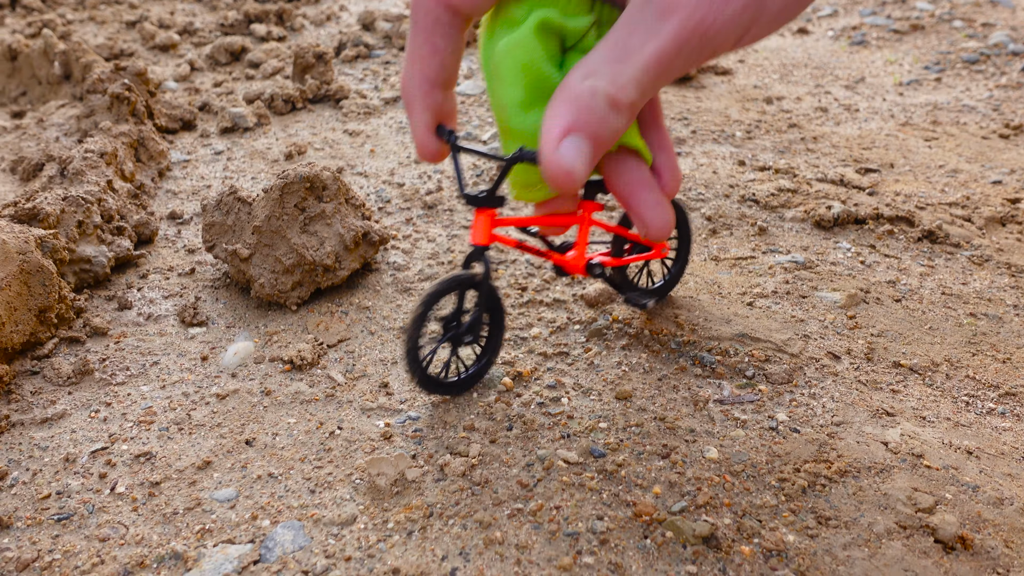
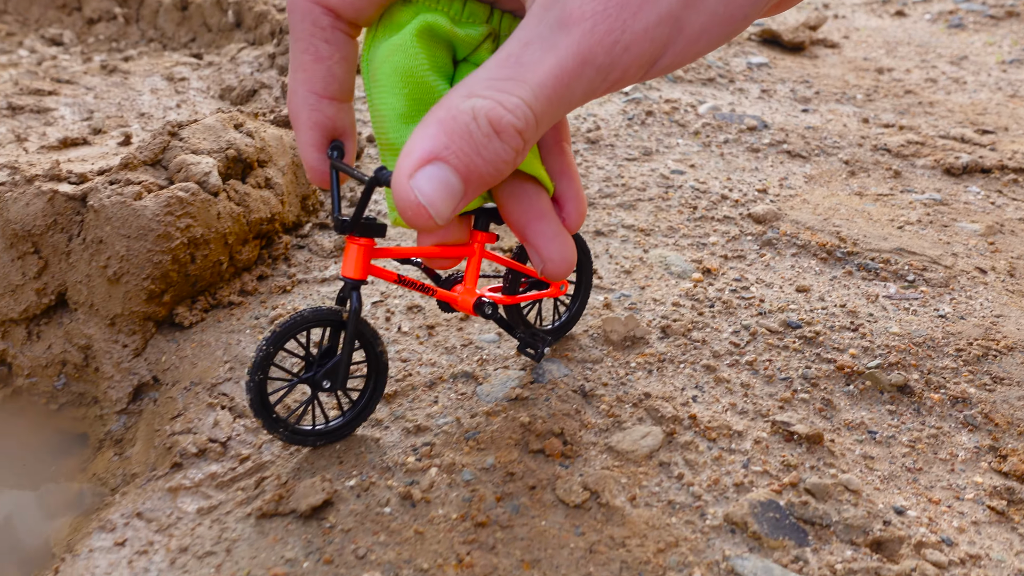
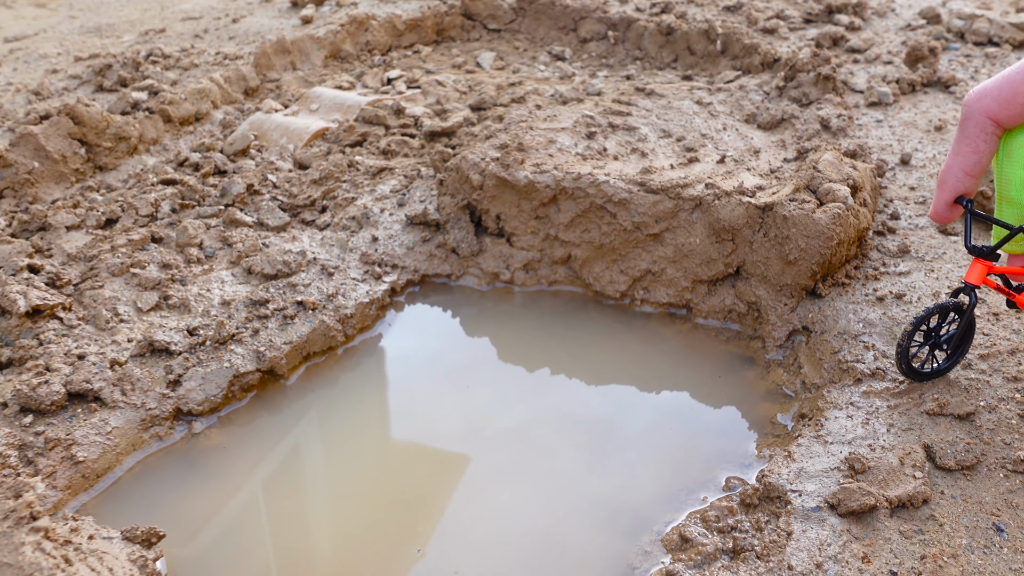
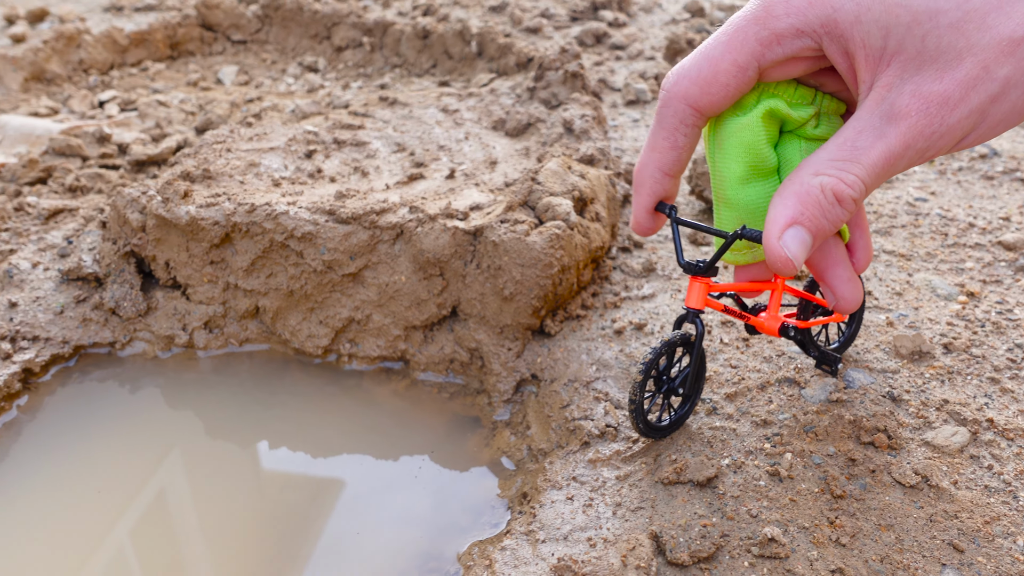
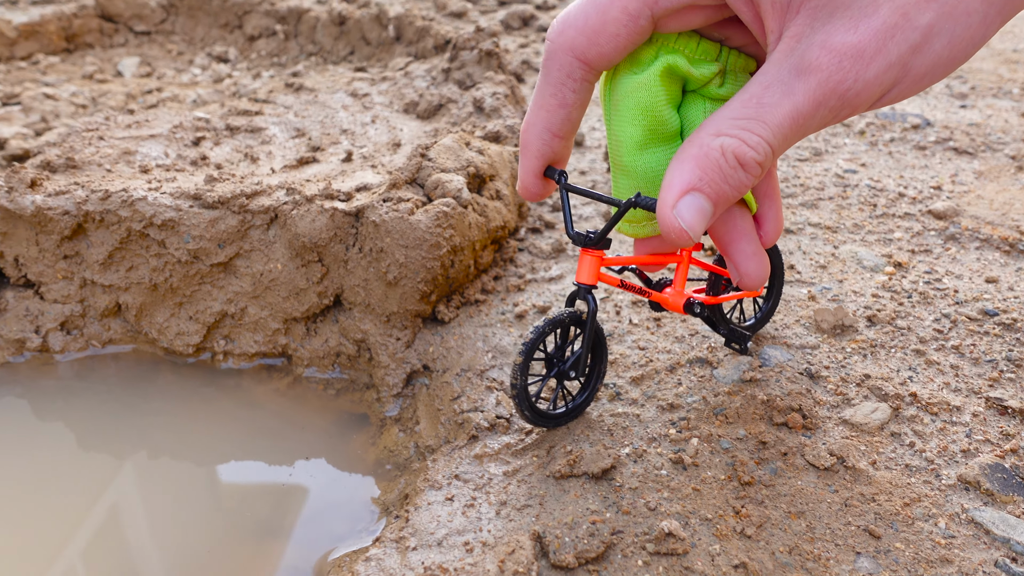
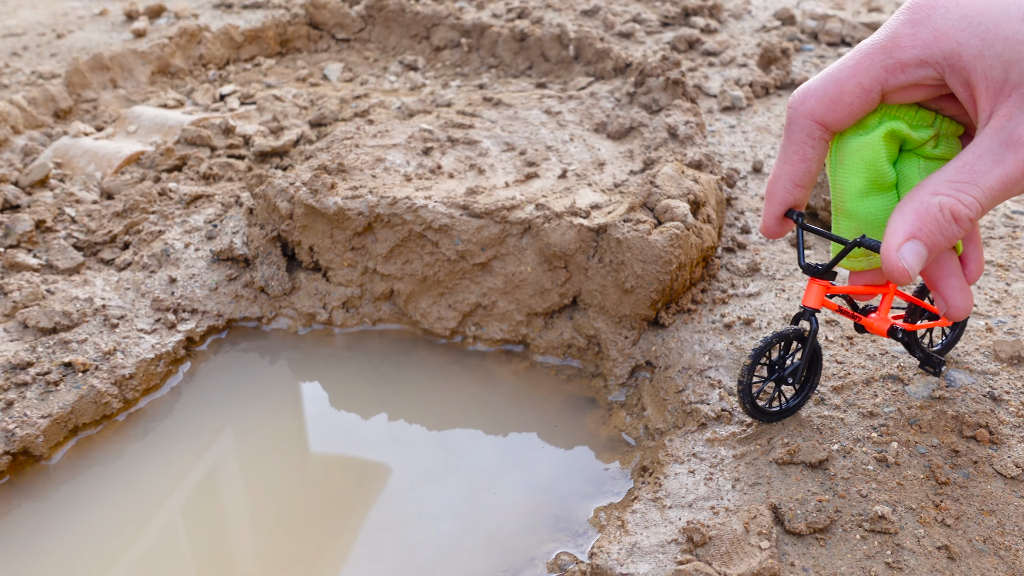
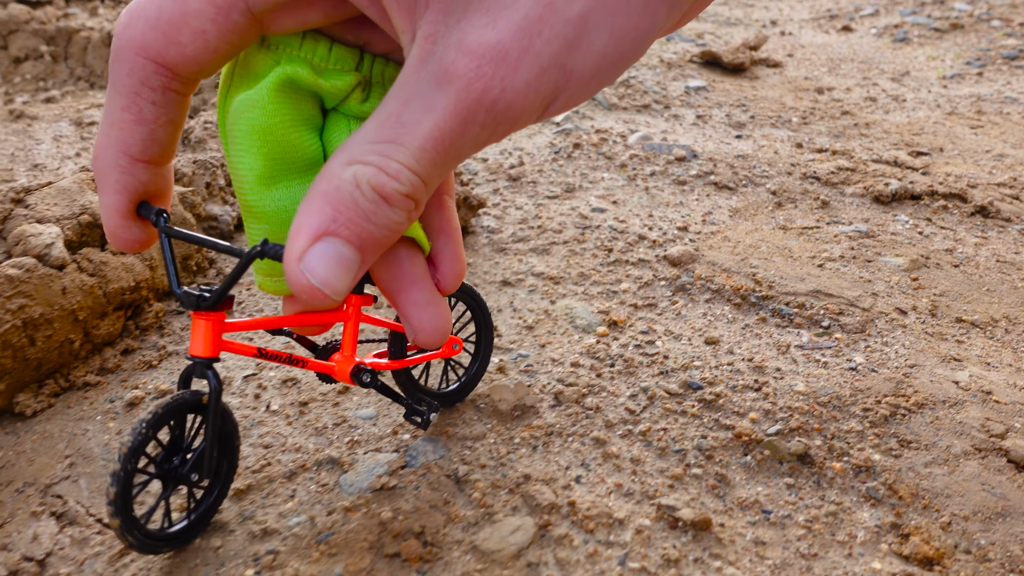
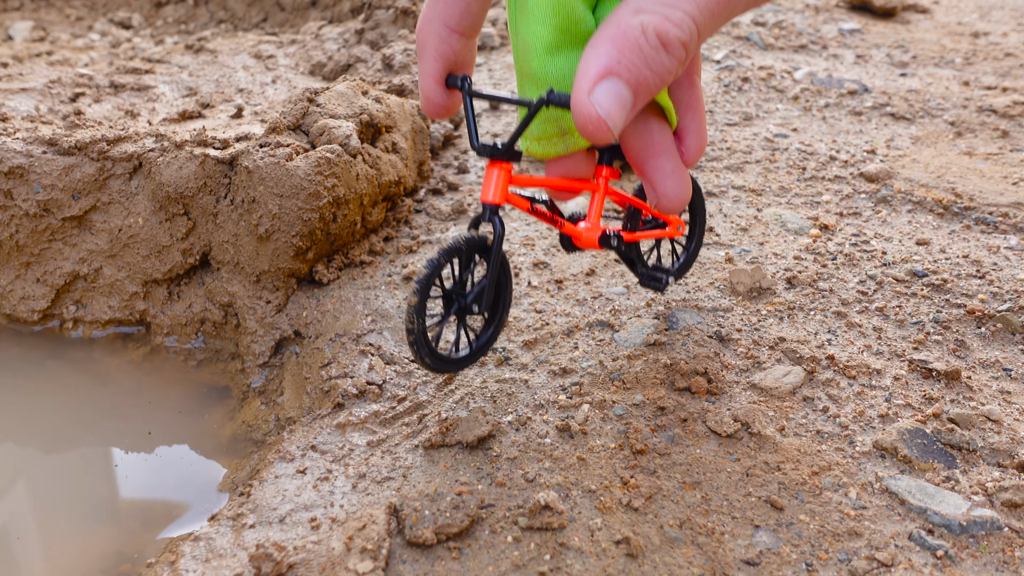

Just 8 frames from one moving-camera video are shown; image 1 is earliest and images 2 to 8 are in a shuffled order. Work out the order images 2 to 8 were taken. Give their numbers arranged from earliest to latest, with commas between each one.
7, 2, 8, 5, 4, 6, 3
